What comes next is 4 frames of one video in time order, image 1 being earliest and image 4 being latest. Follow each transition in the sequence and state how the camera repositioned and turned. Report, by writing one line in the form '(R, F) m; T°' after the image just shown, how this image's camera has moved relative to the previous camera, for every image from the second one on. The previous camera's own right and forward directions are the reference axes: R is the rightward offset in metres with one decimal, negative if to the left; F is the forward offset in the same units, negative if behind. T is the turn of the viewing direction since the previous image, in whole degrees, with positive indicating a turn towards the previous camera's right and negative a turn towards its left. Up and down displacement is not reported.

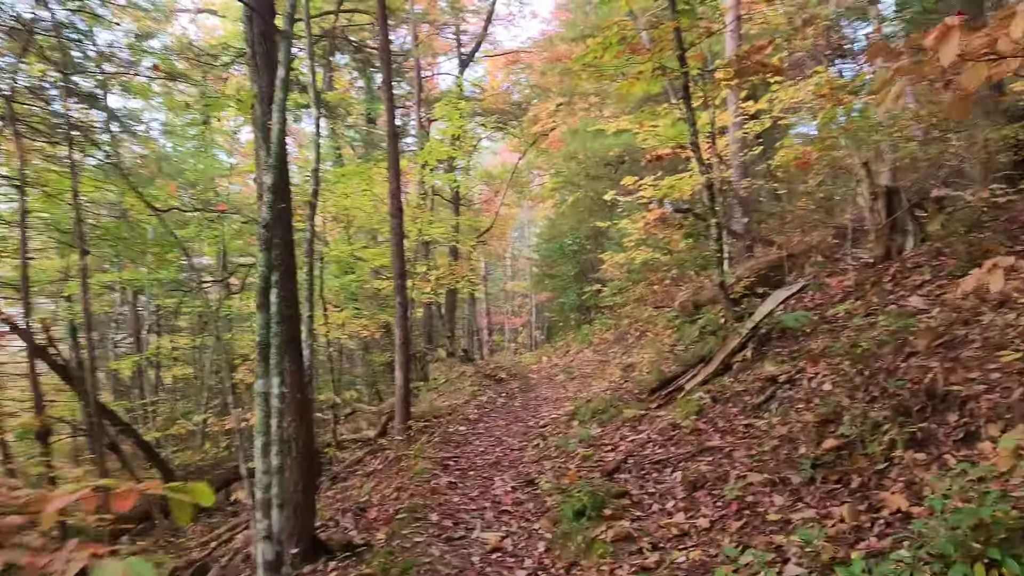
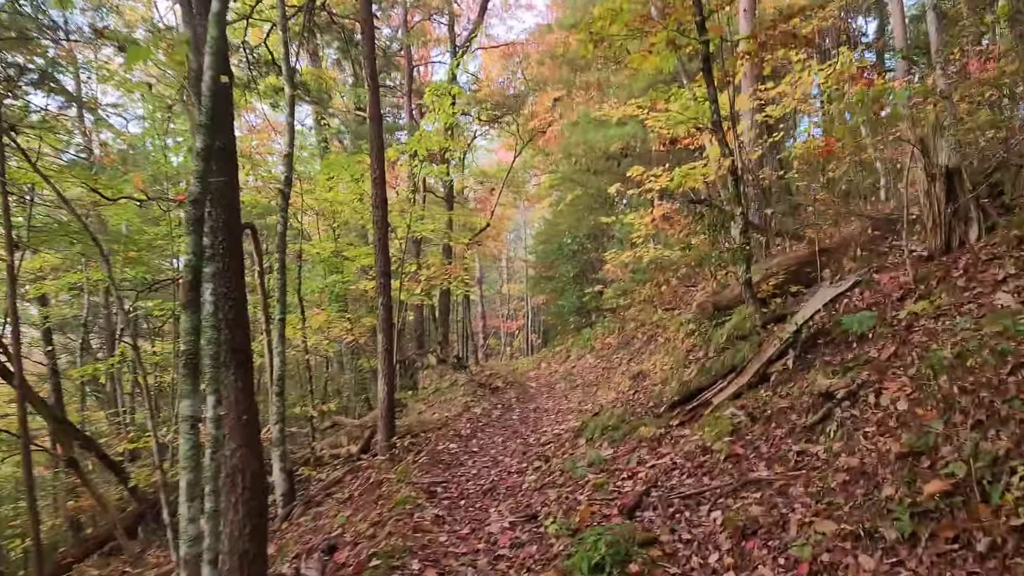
(0.0, +1.2) m; 0°
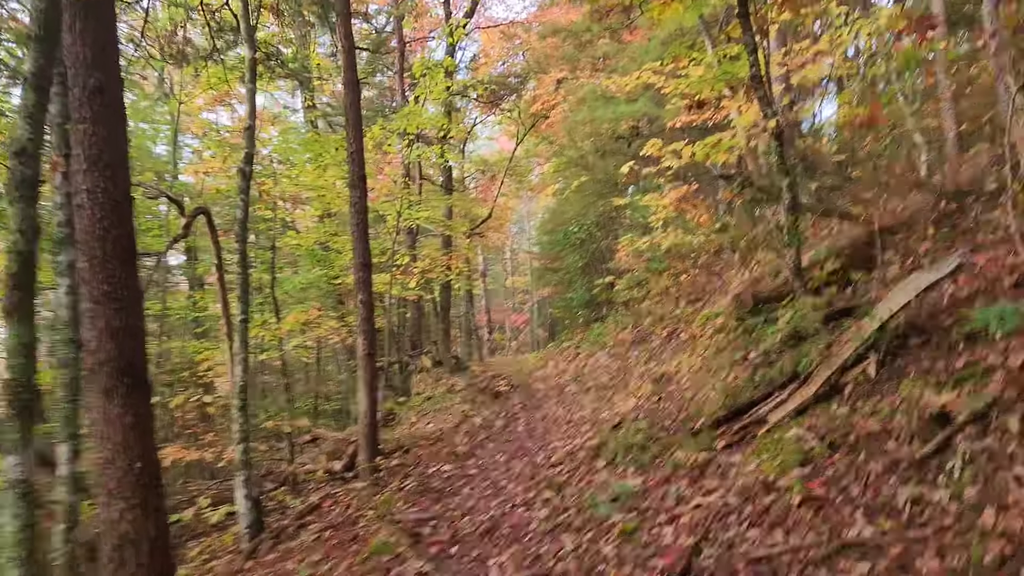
(0.0, +1.4) m; 0°
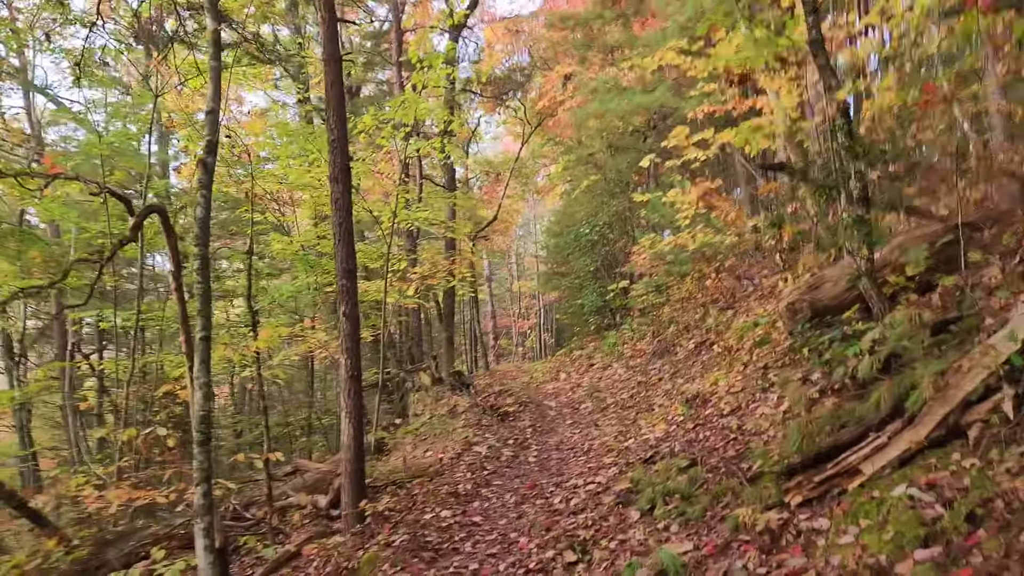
(0.0, +1.2) m; 0°
